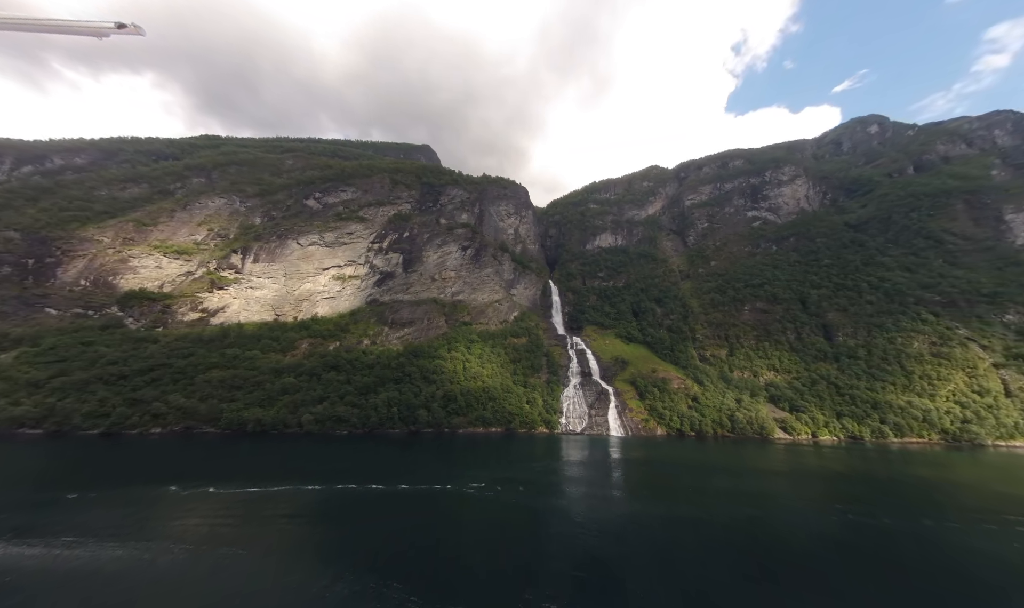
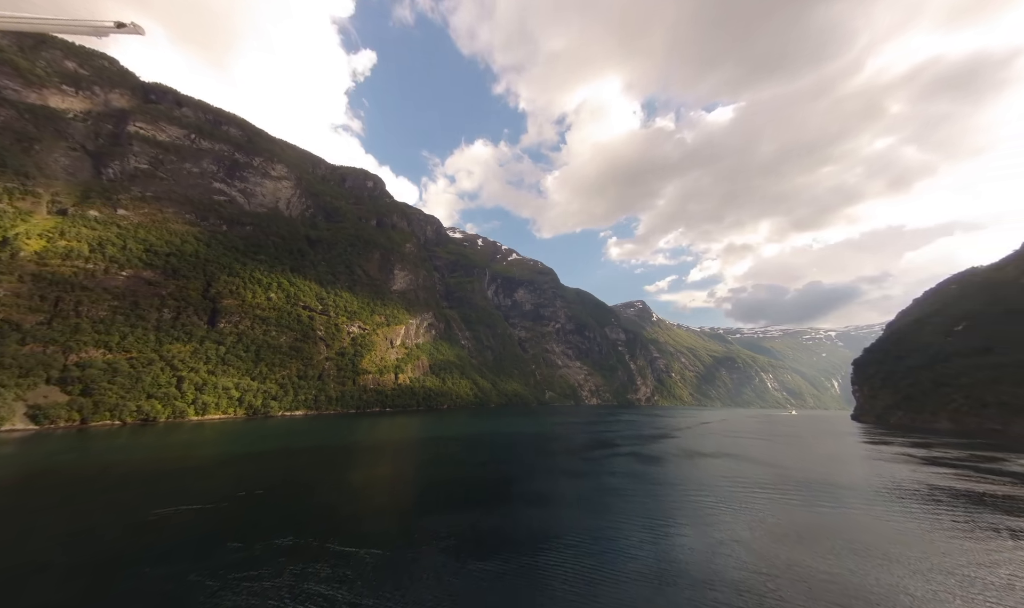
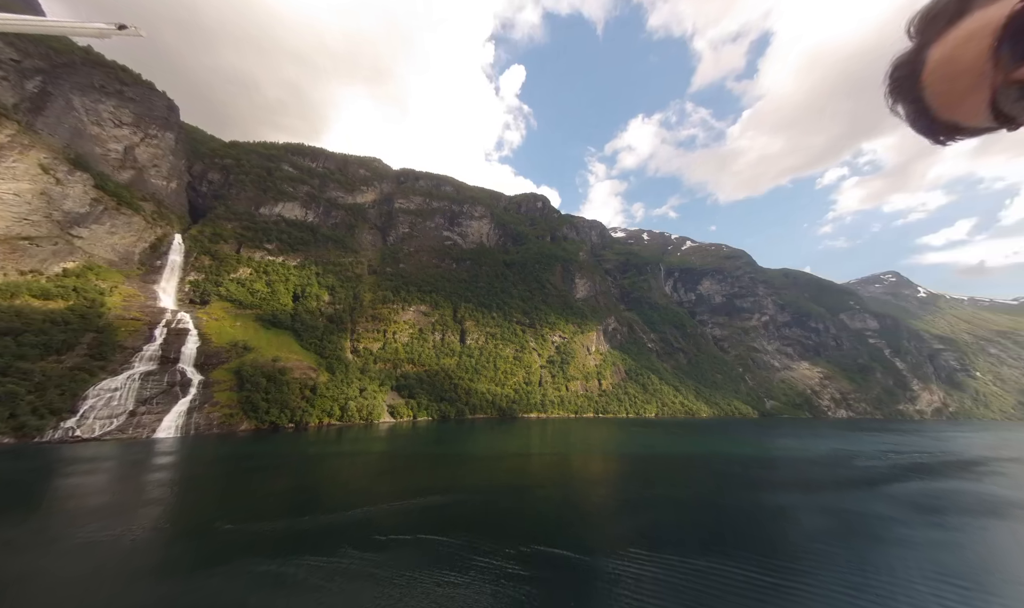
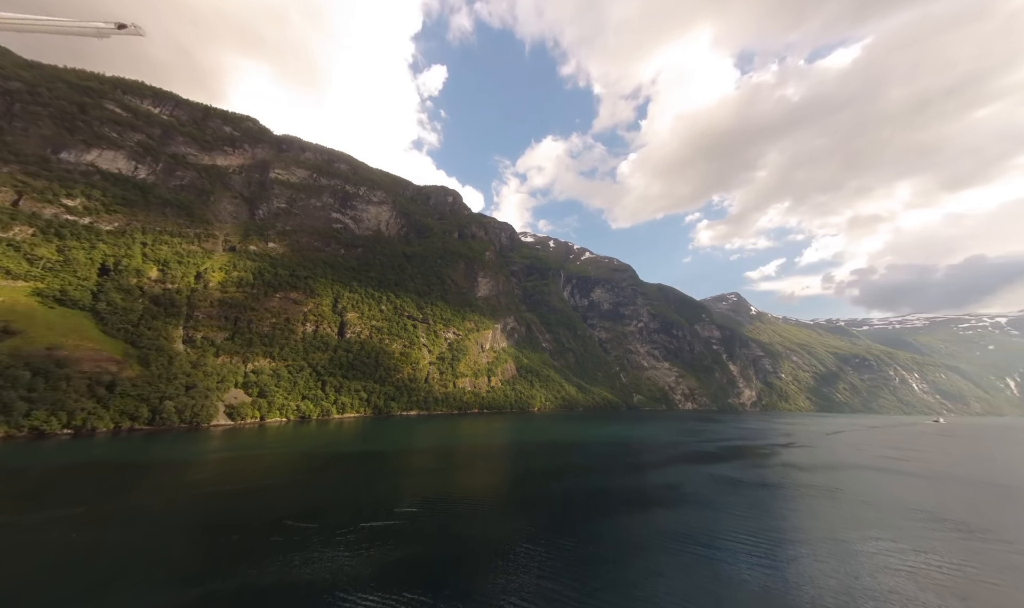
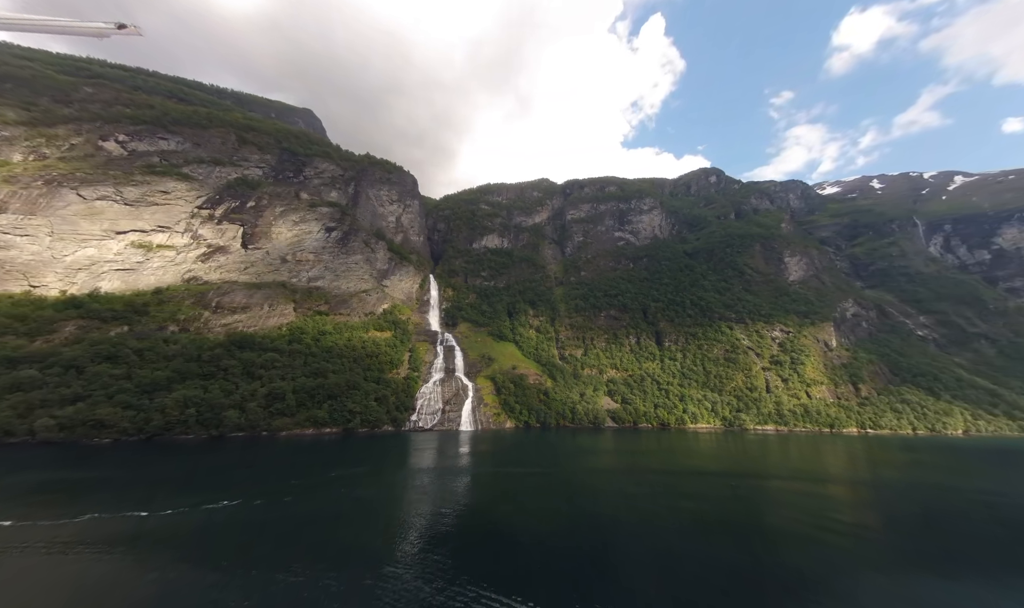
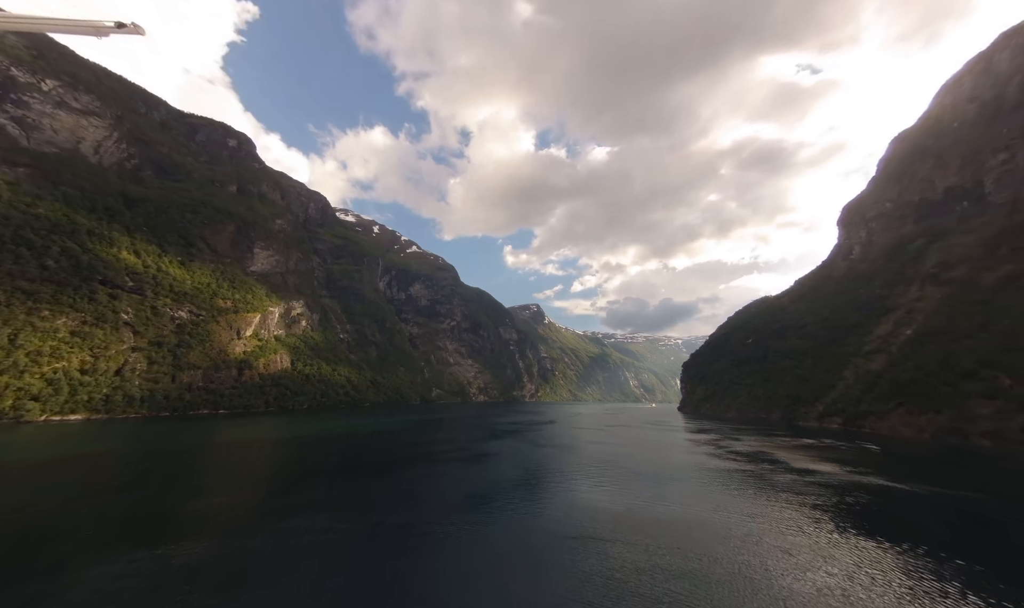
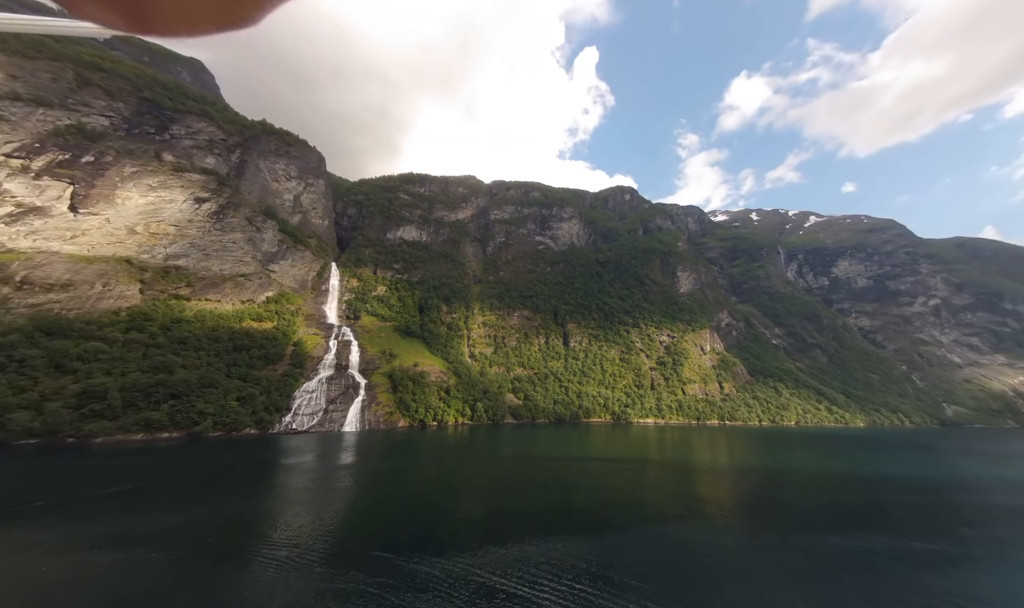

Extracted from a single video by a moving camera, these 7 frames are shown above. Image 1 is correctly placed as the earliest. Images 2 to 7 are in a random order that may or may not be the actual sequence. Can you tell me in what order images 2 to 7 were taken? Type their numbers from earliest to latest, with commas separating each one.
5, 7, 3, 4, 2, 6
